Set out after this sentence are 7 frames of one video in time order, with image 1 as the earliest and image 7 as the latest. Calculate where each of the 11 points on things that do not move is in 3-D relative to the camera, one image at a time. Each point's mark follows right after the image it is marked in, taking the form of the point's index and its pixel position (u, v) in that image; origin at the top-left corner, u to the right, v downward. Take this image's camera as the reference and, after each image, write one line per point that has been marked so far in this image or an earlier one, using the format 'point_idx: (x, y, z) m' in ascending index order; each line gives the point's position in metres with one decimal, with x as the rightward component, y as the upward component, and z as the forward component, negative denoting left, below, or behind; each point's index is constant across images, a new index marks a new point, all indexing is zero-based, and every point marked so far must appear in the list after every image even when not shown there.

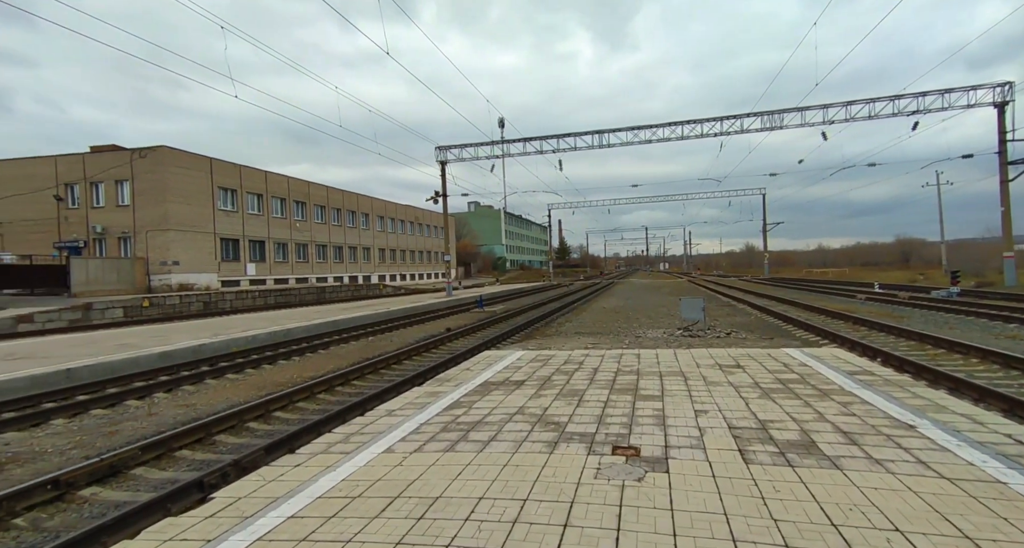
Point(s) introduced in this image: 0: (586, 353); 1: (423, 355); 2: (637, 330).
0: (+1.2, -1.3, +8.9) m
1: (-1.9, -1.8, +11.9) m
2: (+3.2, -1.5, +14.0) m
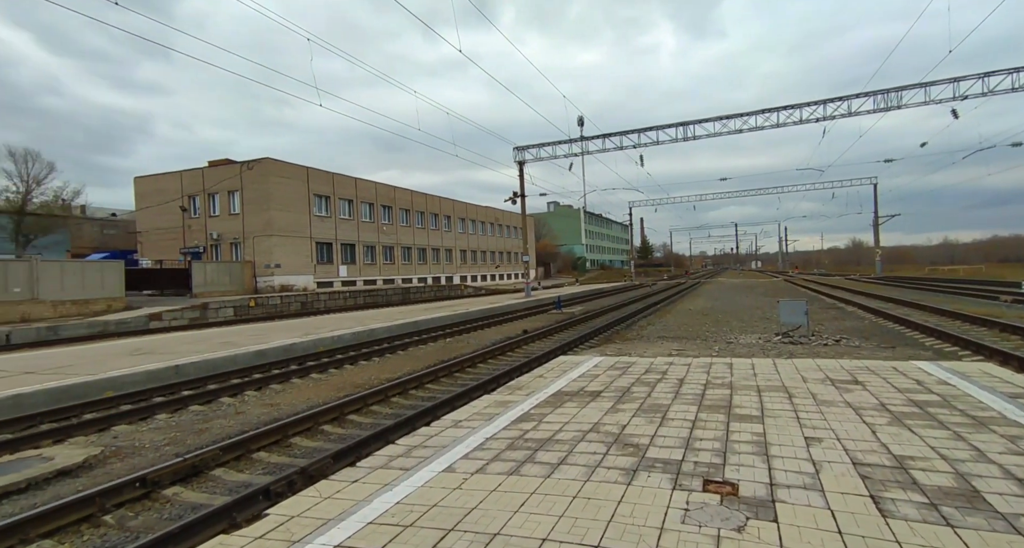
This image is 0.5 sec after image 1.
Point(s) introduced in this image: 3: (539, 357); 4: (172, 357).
0: (+2.4, -1.3, +8.2) m
1: (-0.3, -1.8, +11.7) m
2: (+5.1, -1.5, +12.9) m
3: (+0.4, -1.5, +9.8) m
4: (-7.6, -1.9, +12.6) m
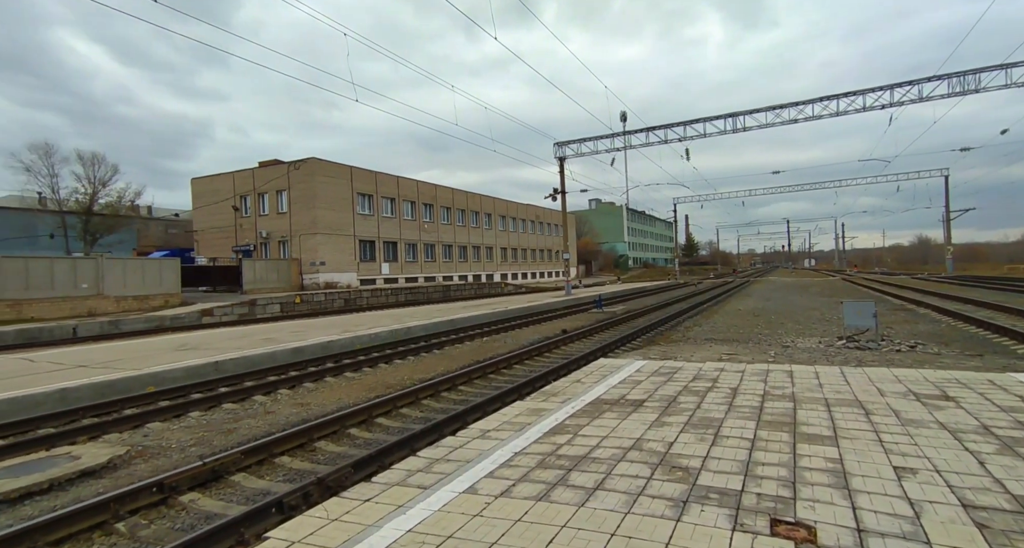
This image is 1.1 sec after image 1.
0: (+2.9, -1.3, +7.6) m
1: (+0.5, -1.7, +11.2) m
2: (+5.9, -1.5, +12.1) m
3: (+1.1, -1.4, +9.3) m
4: (-6.8, -1.8, +12.7) m
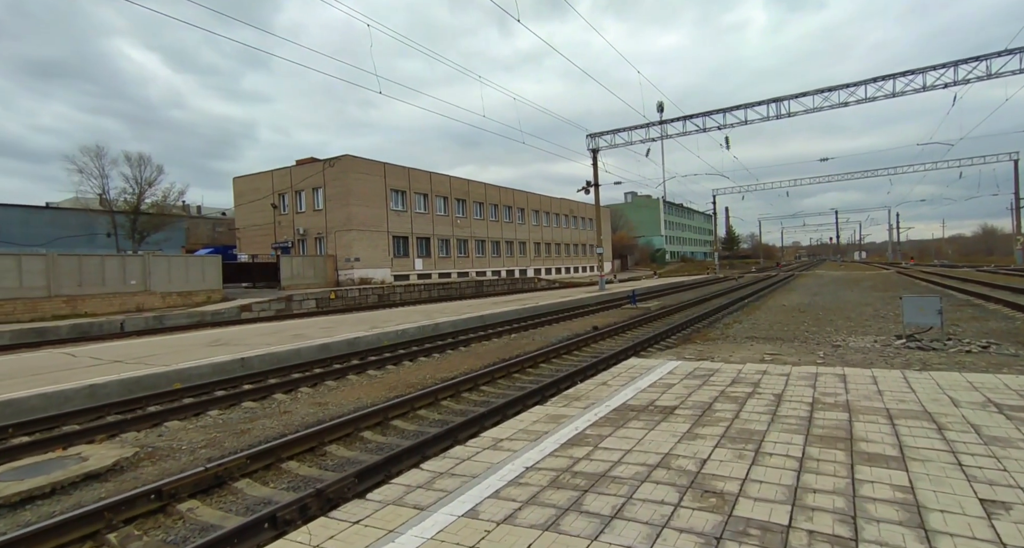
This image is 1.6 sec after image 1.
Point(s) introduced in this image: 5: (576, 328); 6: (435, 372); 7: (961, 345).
0: (+3.2, -1.2, +7.0) m
1: (+1.0, -1.6, +10.8) m
2: (+6.5, -1.3, +11.3) m
3: (+1.5, -1.3, +8.8) m
4: (-6.1, -1.7, +12.7) m
5: (+1.8, -1.5, +15.6) m
6: (-1.3, -1.7, +9.9) m
7: (+7.3, -1.2, +9.1) m
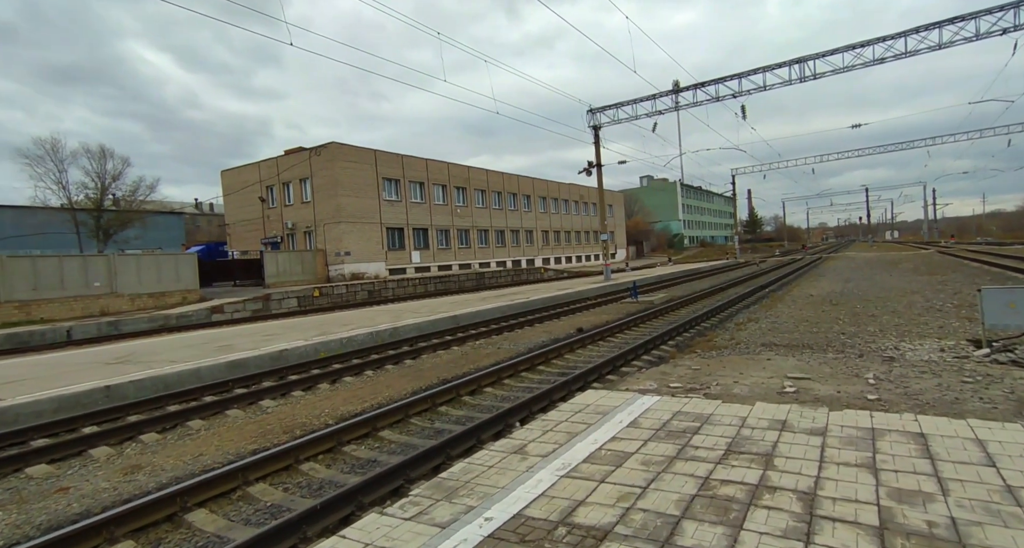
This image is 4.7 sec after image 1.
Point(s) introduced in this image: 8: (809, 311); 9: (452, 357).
0: (+2.2, -1.1, +4.4) m
1: (+0.2, -1.5, +8.3) m
2: (+5.6, -1.1, +8.6) m
3: (+0.5, -1.3, +6.3) m
4: (-6.9, -1.7, +10.5) m
5: (+1.1, -1.3, +13.1) m
6: (-2.2, -1.7, +7.5) m
7: (+6.4, -0.9, +6.4) m
8: (+7.4, -0.9, +13.9) m
9: (-1.1, -1.5, +10.5) m
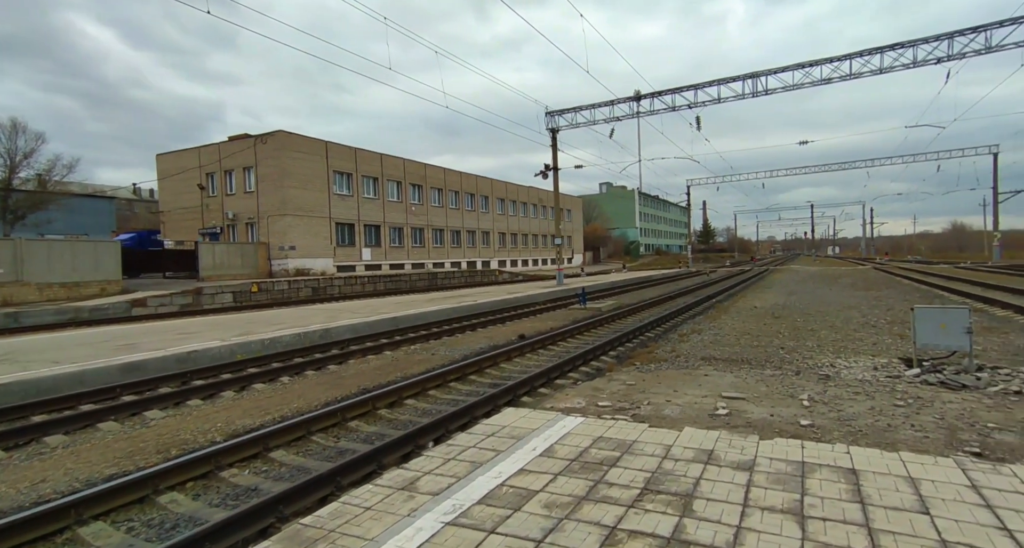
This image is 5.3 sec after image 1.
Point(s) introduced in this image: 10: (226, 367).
0: (+1.5, -1.2, +4.0) m
1: (-0.8, -1.6, +7.7) m
2: (+4.6, -1.3, +8.4) m
3: (-0.3, -1.3, +5.8) m
4: (-8.1, -1.5, +9.4) m
5: (-0.3, -1.4, +12.5) m
6: (-3.2, -1.7, +6.7) m
7: (+5.5, -1.2, +6.3) m
8: (+6.0, -1.2, +13.9) m
9: (-2.3, -1.6, +9.8) m
10: (-5.1, -1.6, +9.4) m
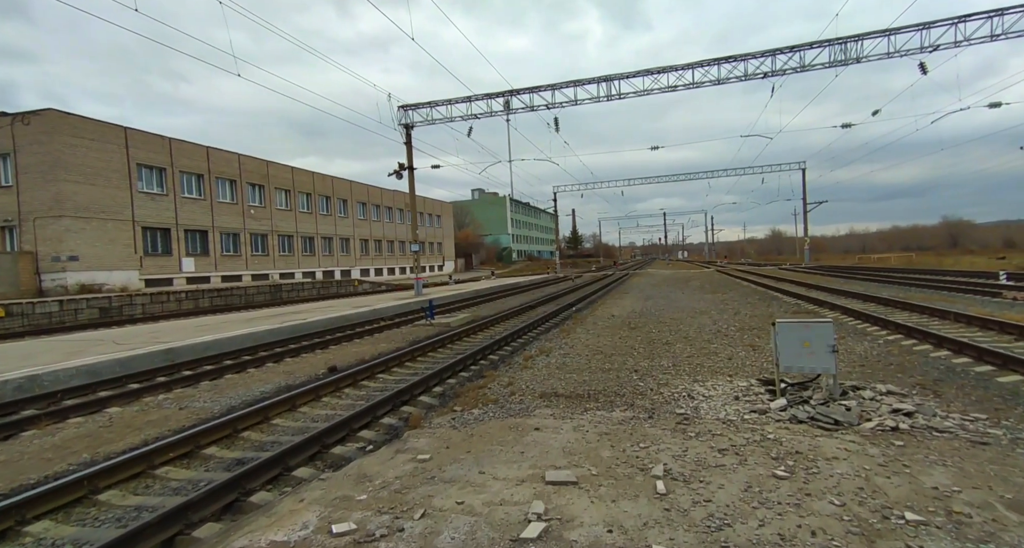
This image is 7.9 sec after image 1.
0: (-0.1, -1.4, +1.7) m
1: (-3.2, -1.8, +4.9) m
2: (+2.0, -1.5, +6.8) m
3: (-2.2, -1.5, +3.1) m
4: (-10.6, -1.9, +4.9) m
5: (-3.7, -1.7, +9.7) m
6: (-5.2, -1.9, +3.4) m
7: (+3.3, -1.3, +4.9) m
8: (+2.1, -1.4, +12.4) m
9: (-5.0, -1.8, +6.6) m
10: (-7.7, -1.9, +5.6) m
